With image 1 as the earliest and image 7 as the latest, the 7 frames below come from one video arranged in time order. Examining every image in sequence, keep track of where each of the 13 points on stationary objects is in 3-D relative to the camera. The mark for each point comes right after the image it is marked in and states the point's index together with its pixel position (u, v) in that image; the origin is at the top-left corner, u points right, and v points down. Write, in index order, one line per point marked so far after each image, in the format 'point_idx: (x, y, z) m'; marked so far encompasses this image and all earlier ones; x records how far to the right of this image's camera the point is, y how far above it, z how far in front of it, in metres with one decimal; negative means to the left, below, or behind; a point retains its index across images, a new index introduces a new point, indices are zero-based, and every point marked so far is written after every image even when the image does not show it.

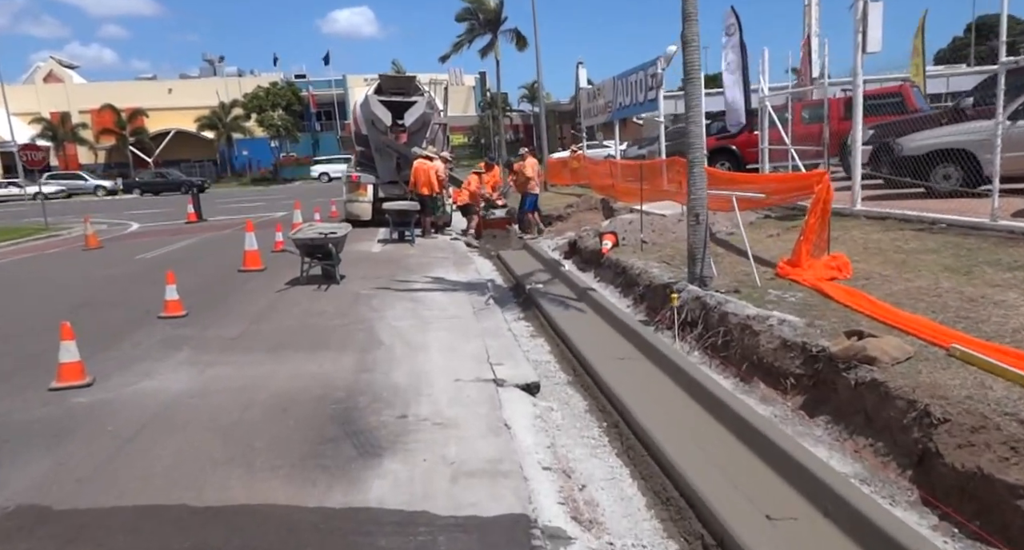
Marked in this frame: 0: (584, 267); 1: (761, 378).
0: (+1.2, +0.1, +11.9) m
1: (+1.8, -0.7, +5.5) m
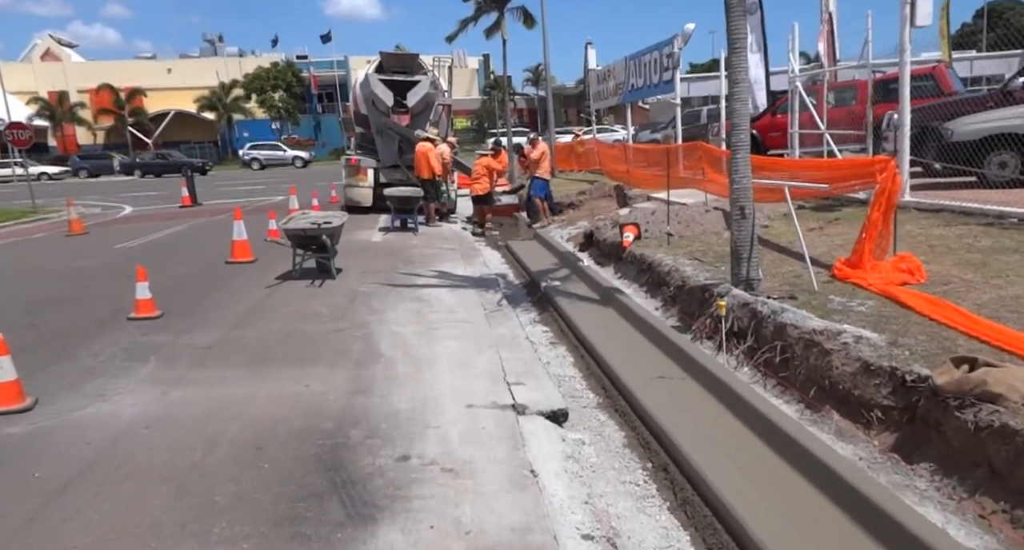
0: (+1.3, +0.2, +10.9) m
1: (+1.9, -0.8, +4.6) m
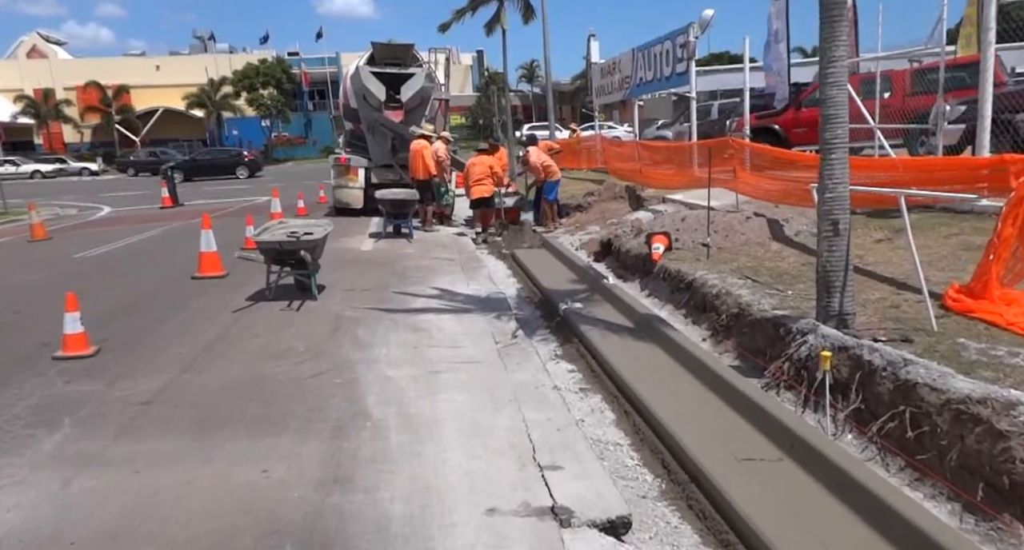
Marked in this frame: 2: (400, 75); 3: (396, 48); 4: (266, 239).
0: (+1.4, 0.0, +9.5) m
1: (+2.1, -1.0, +3.2) m
2: (-2.4, +4.3, +16.6) m
3: (-2.5, +4.9, +16.5) m
4: (-2.5, +0.4, +7.9) m
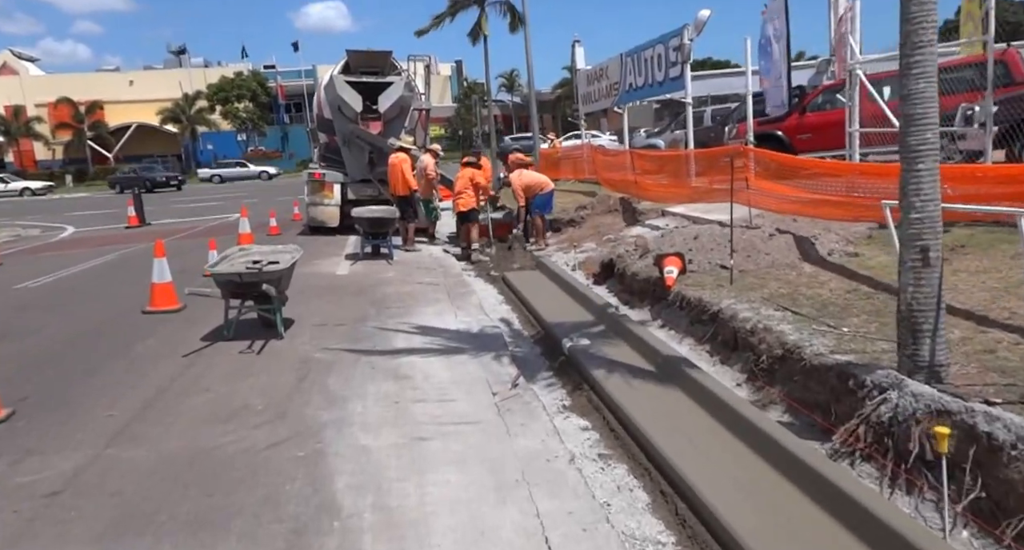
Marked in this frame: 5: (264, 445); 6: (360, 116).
0: (+1.4, -0.3, +8.5) m
1: (+2.2, -1.2, +2.2) m
2: (-2.7, +3.9, +15.5) m
3: (-2.8, +4.5, +15.5) m
4: (-2.6, 0.0, +6.8) m
5: (-1.5, -1.0, +4.5) m
6: (-3.0, +3.2, +15.3) m
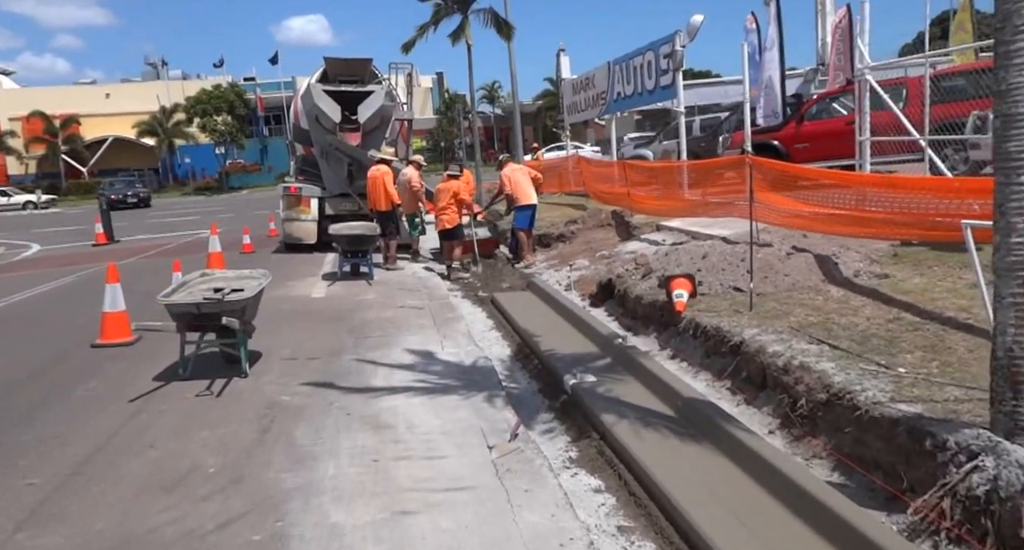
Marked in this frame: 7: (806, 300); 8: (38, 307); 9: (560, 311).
0: (+1.3, -0.5, +7.7) m
1: (+2.3, -1.3, +1.4) m
2: (-3.0, +3.5, +14.8) m
3: (-3.1, +4.1, +14.7) m
4: (-2.6, -0.2, +6.0) m
5: (-1.4, -1.2, +3.7) m
6: (-3.3, +2.8, +14.5) m
7: (+2.4, -0.2, +6.4) m
8: (-6.0, -0.4, +9.6) m
9: (+0.5, -0.4, +8.8) m
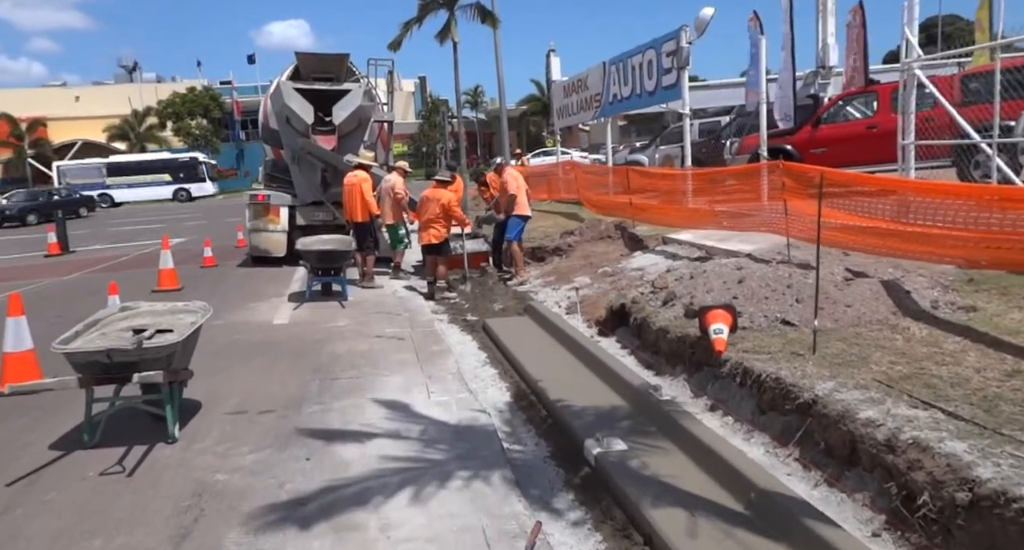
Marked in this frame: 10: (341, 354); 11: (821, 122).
0: (+1.3, -0.8, +6.4) m
1: (+2.4, -1.5, +0.1) m
2: (-3.2, +3.2, +13.4) m
3: (-3.3, +3.8, +13.3) m
4: (-2.6, -0.4, +4.6) m
5: (-1.4, -1.4, +2.3) m
6: (-3.5, +2.5, +13.1) m
7: (+2.5, -0.4, +5.1) m
8: (-6.0, -0.7, +8.1) m
9: (+0.5, -0.7, +7.5) m
10: (-1.6, -0.8, +7.3) m
11: (+5.5, +2.7, +13.7) m
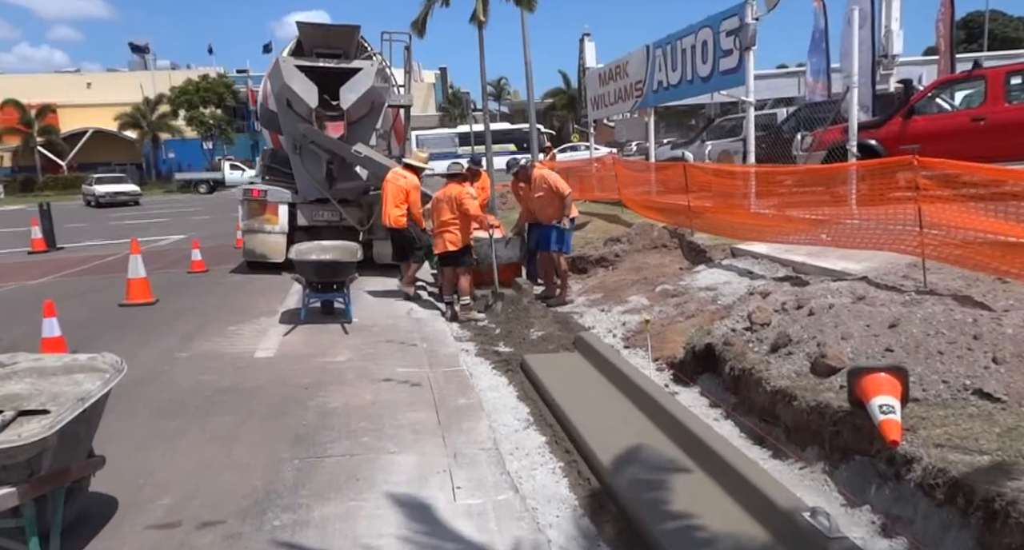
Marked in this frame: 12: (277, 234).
0: (+1.6, -1.0, +4.5) m
1: (+2.6, -1.8, -1.8) m
2: (-2.6, +3.1, +11.5) m
3: (-2.7, +3.6, +11.5) m
4: (-2.3, -0.6, +2.7) m
5: (-1.1, -1.7, +0.5) m
6: (-2.9, +2.4, +11.3) m
7: (+2.8, -0.7, +3.1) m
8: (-5.6, -0.8, +6.3) m
9: (+0.9, -0.9, +5.6) m
10: (-1.3, -0.9, +5.4) m
11: (+6.1, +2.5, +11.7) m
12: (-3.6, +0.6, +11.8) m
